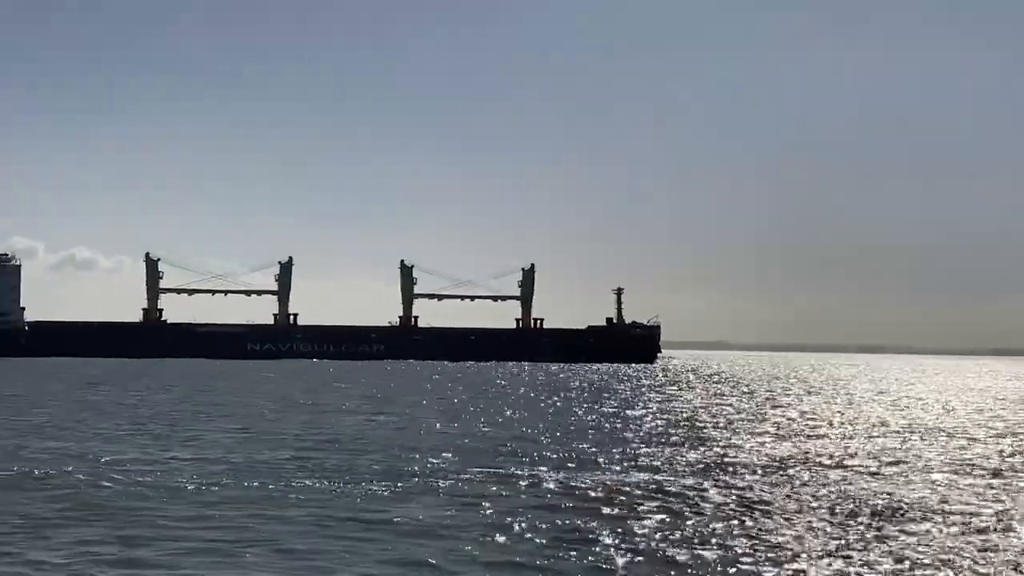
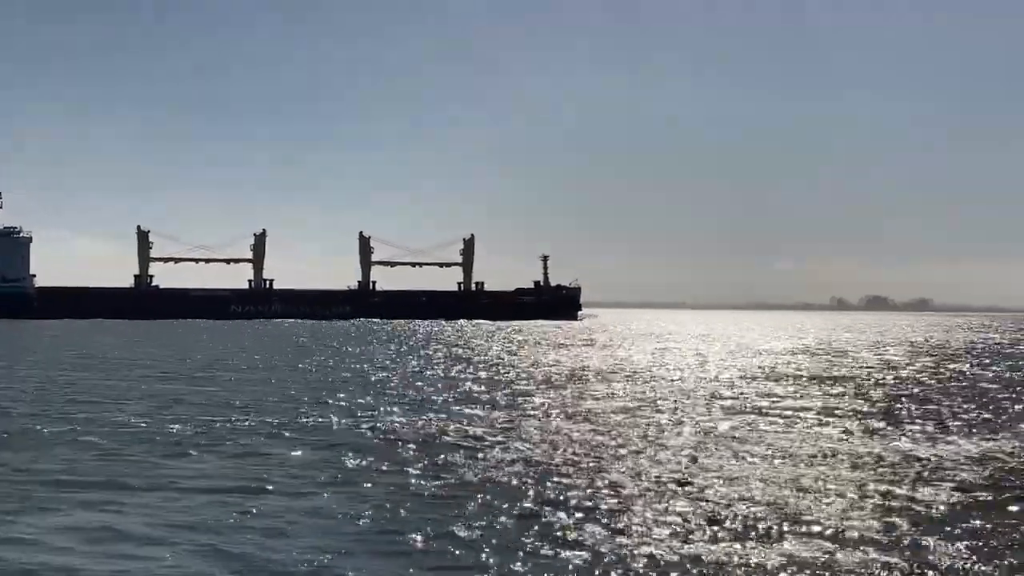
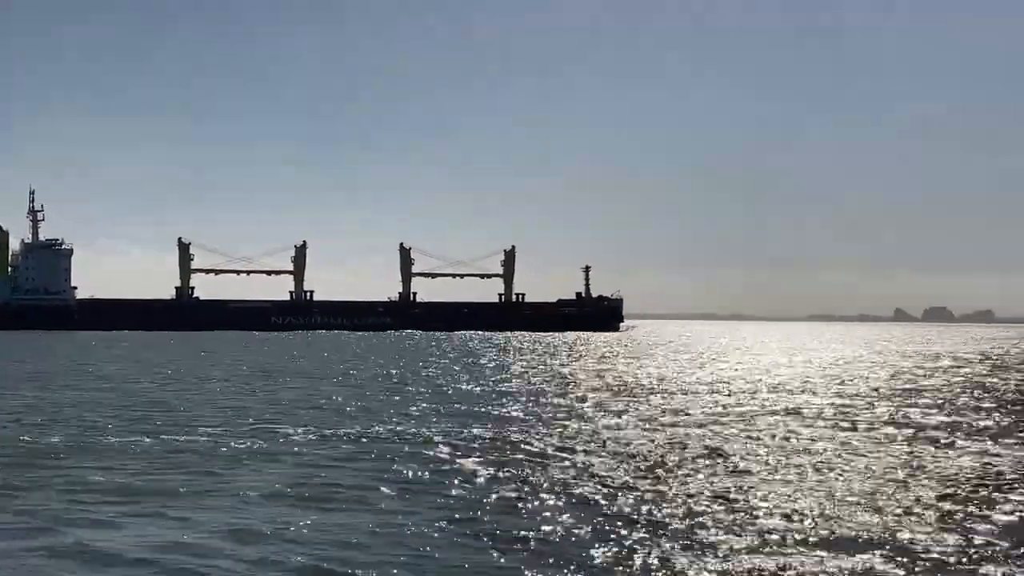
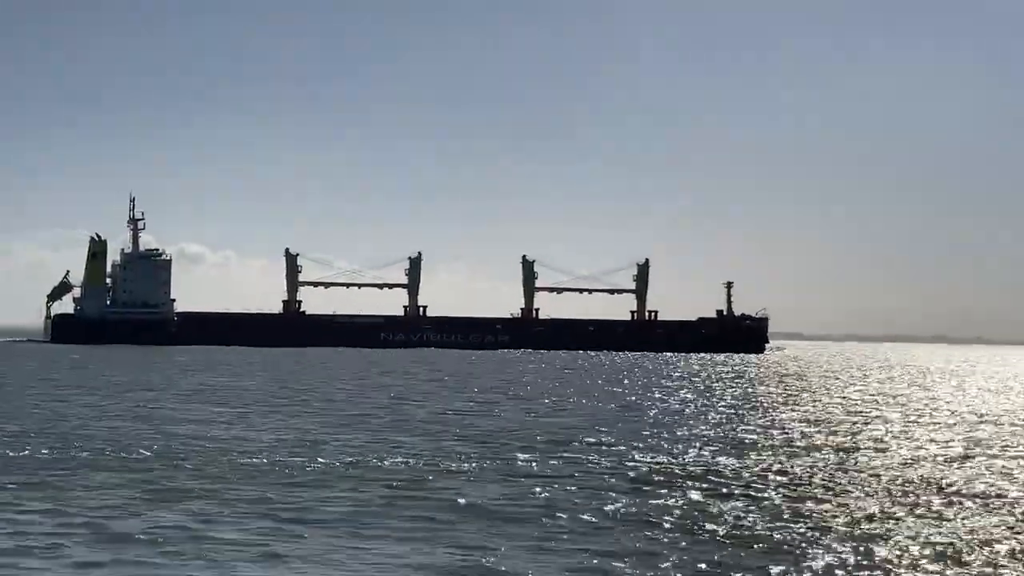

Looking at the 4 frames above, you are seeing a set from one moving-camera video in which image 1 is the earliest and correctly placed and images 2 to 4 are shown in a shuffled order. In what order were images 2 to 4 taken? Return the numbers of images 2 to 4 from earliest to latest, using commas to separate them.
4, 3, 2
